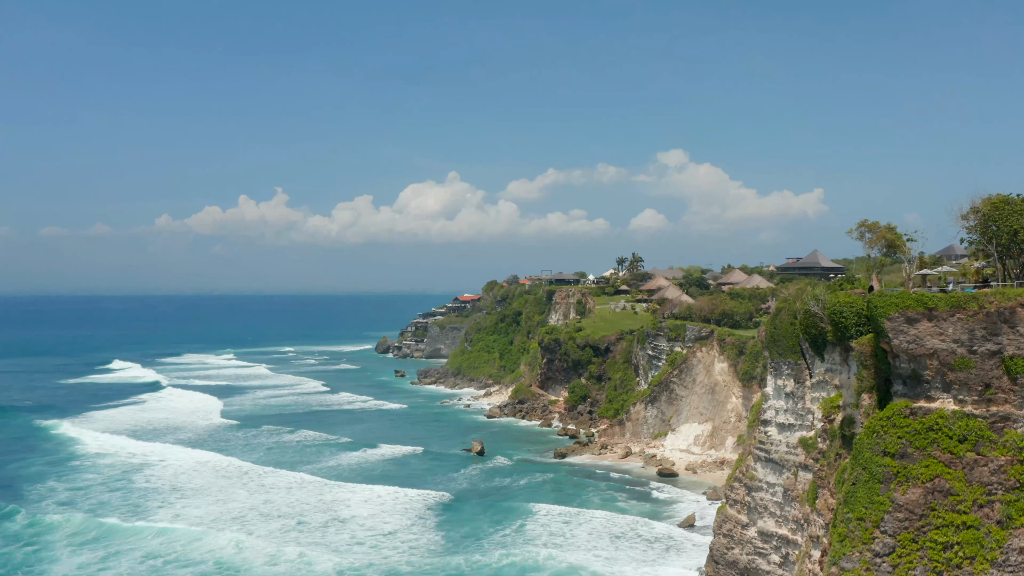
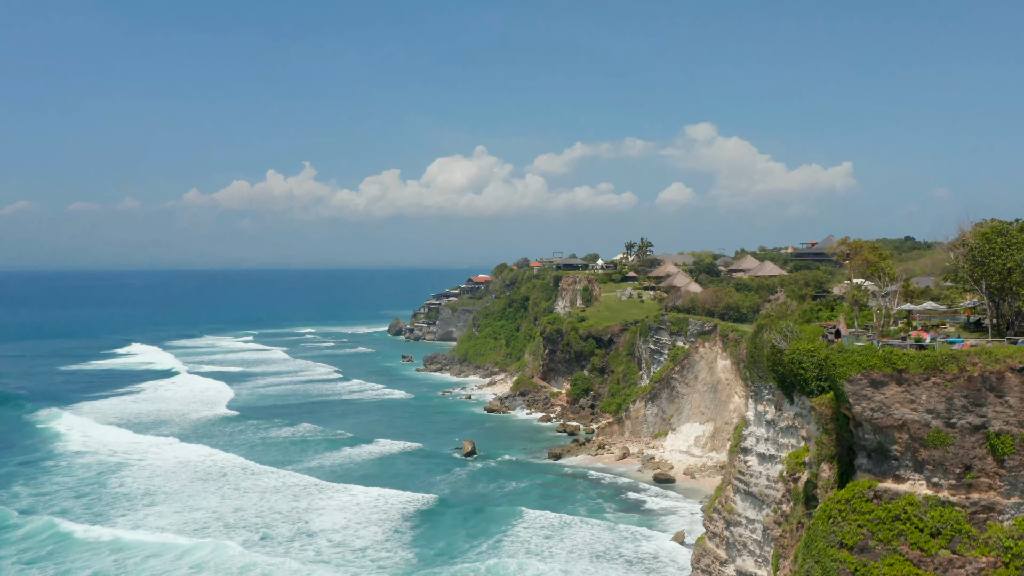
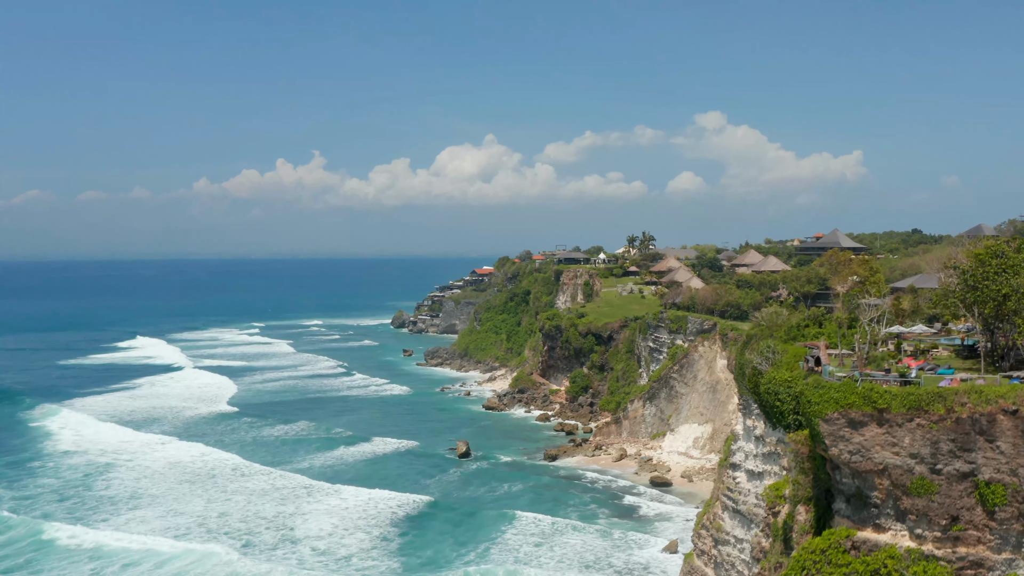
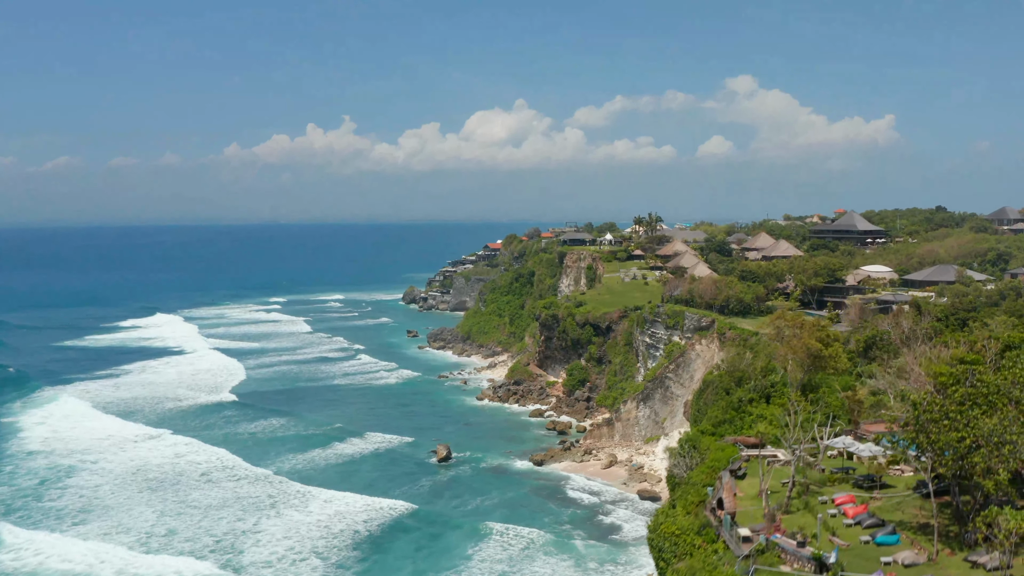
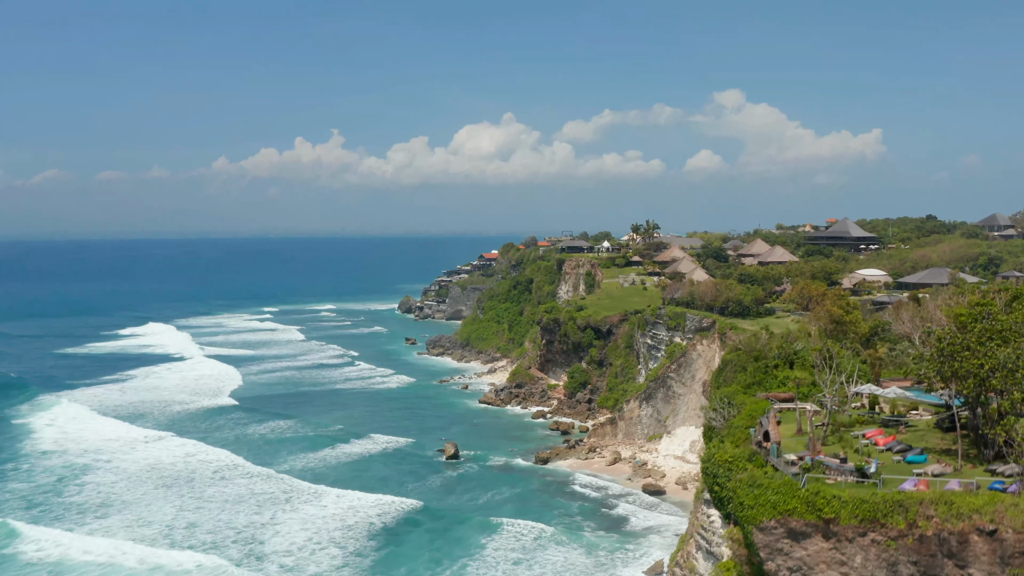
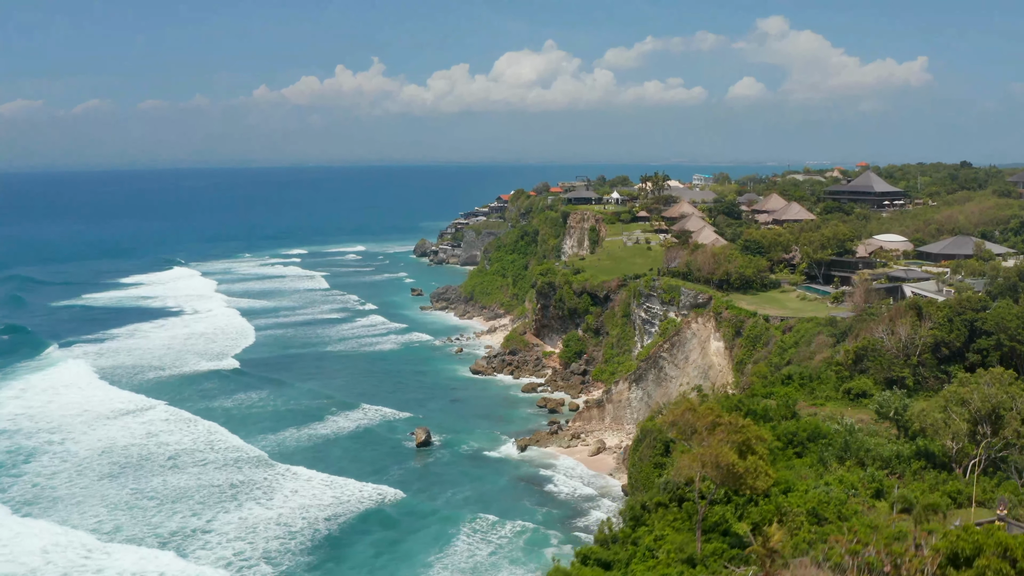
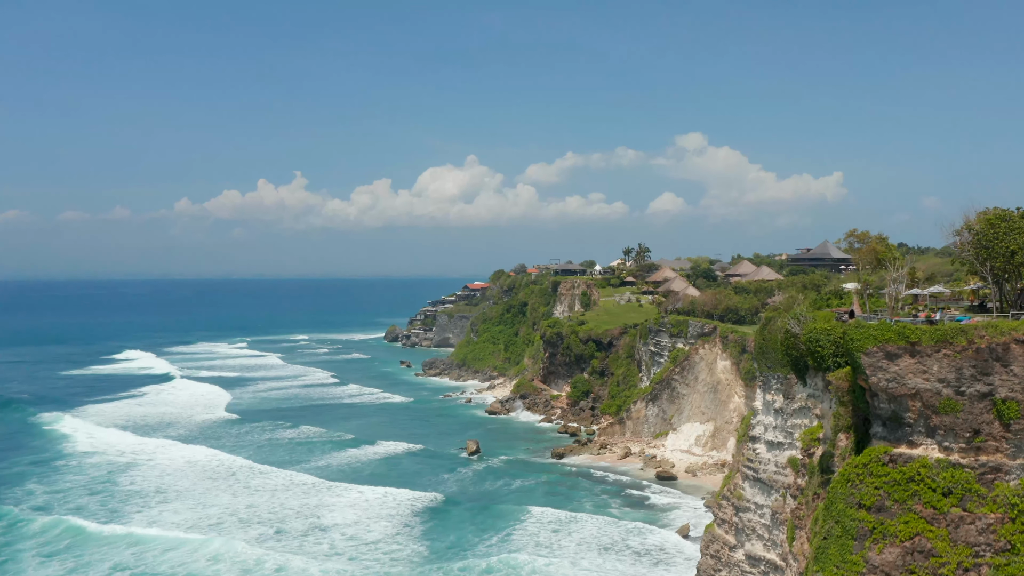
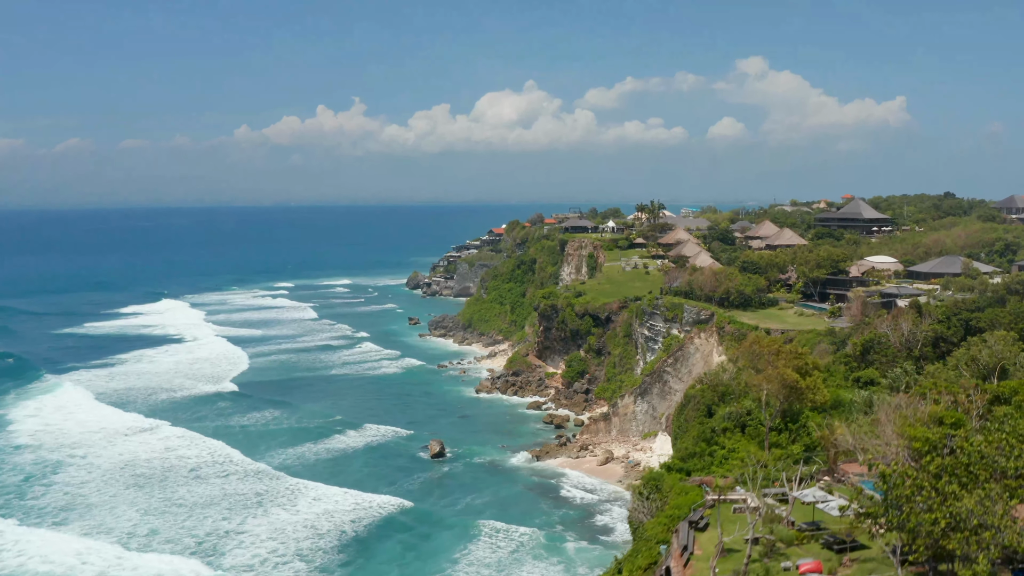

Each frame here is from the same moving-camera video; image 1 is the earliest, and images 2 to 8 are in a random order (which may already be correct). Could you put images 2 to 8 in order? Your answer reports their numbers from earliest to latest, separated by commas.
7, 2, 3, 5, 4, 8, 6
